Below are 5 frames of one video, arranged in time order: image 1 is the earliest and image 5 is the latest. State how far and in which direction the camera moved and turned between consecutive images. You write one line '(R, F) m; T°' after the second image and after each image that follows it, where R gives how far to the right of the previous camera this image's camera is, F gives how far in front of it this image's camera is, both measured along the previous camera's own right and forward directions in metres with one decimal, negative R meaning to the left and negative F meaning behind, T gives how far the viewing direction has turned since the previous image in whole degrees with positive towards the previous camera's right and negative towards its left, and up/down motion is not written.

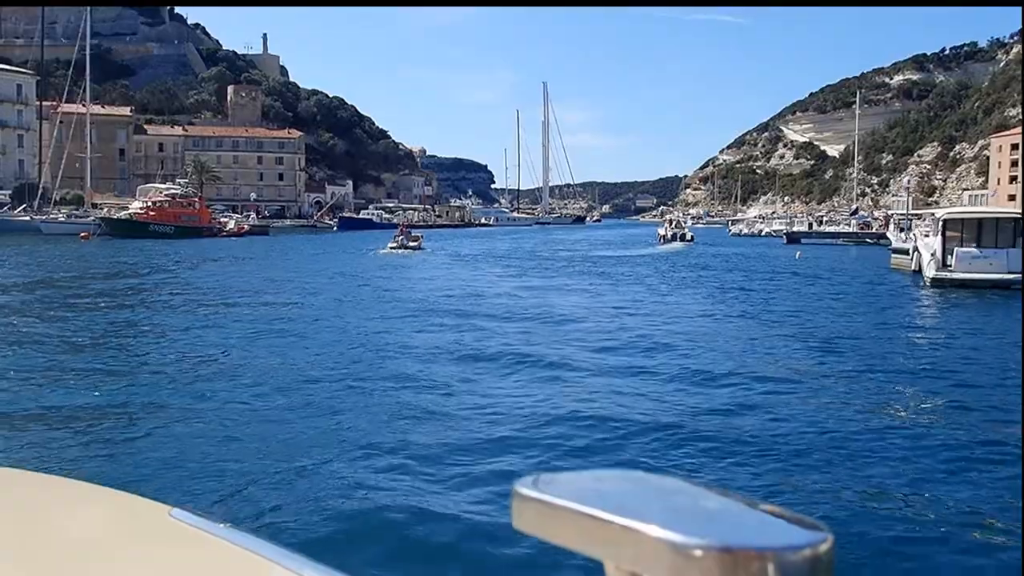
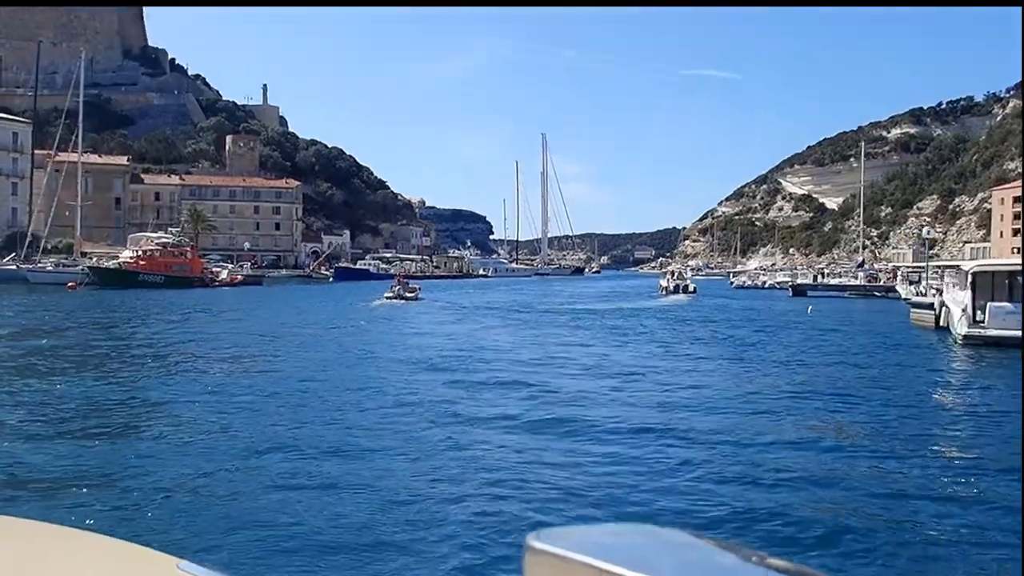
(0.0, +0.4) m; 0°
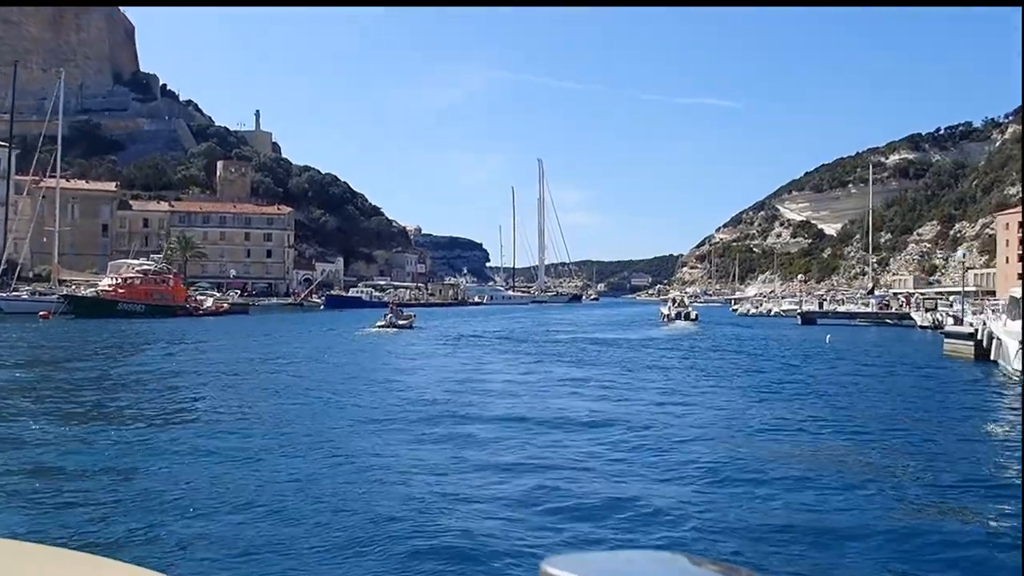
(0.0, +0.6) m; 0°
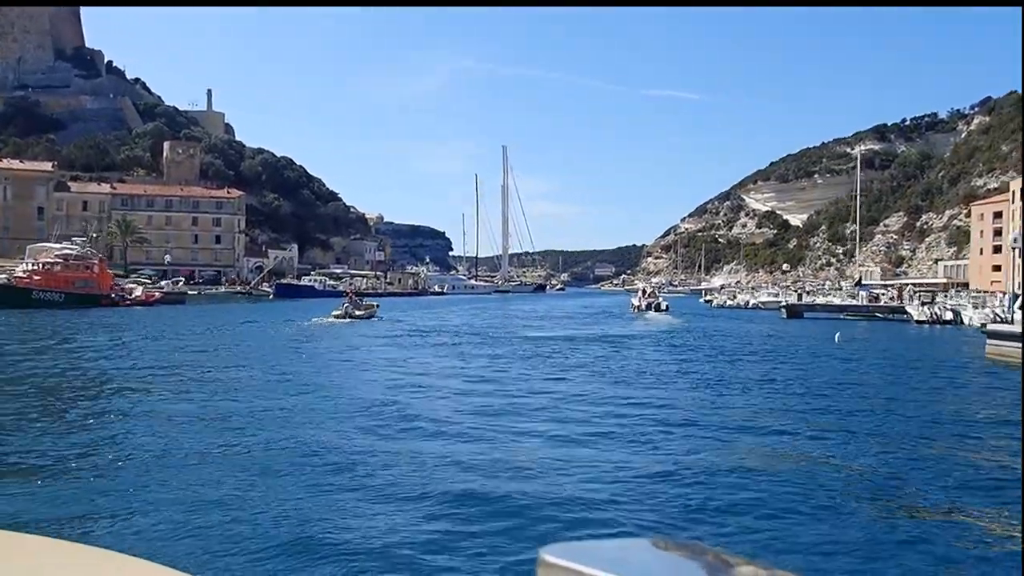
(0.0, +1.2) m; +3°
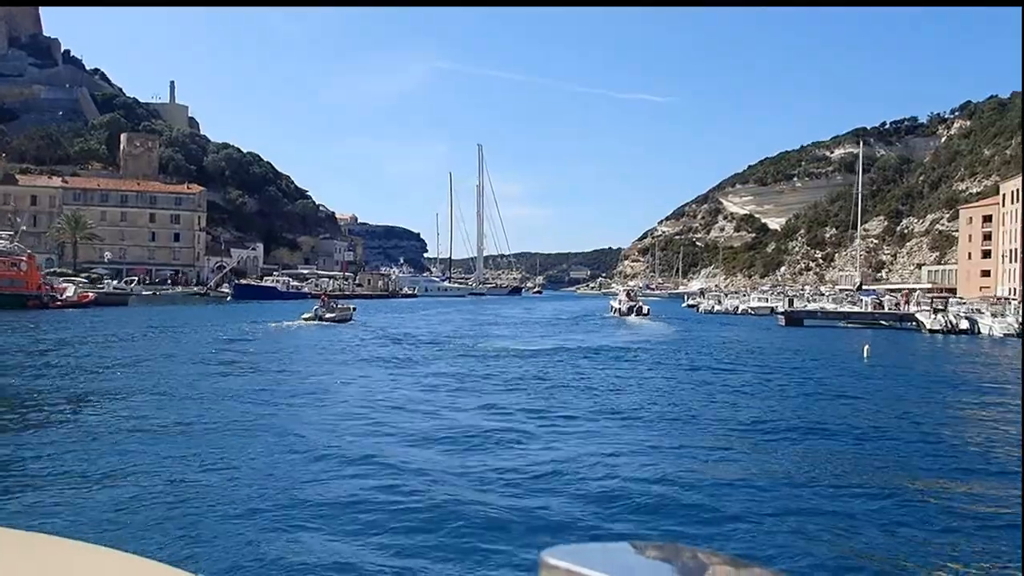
(0.0, +1.1) m; +2°
